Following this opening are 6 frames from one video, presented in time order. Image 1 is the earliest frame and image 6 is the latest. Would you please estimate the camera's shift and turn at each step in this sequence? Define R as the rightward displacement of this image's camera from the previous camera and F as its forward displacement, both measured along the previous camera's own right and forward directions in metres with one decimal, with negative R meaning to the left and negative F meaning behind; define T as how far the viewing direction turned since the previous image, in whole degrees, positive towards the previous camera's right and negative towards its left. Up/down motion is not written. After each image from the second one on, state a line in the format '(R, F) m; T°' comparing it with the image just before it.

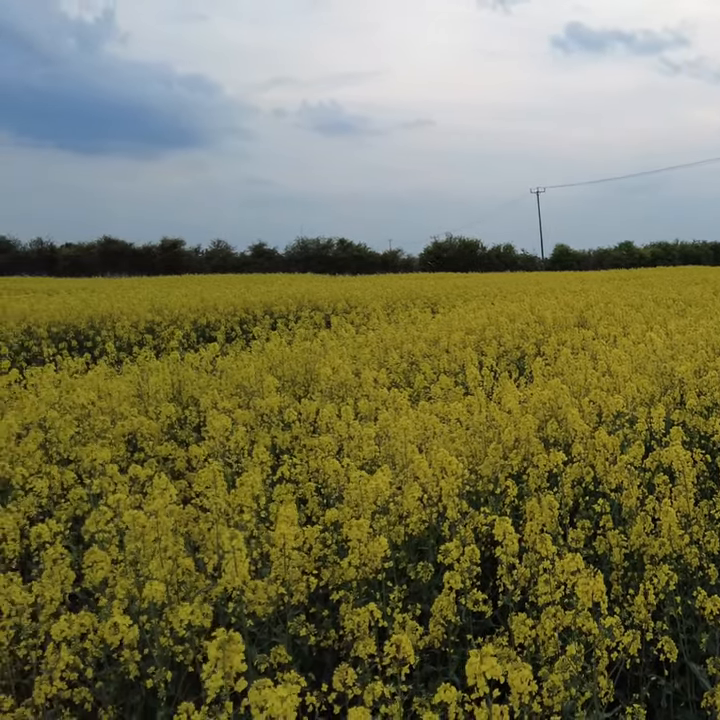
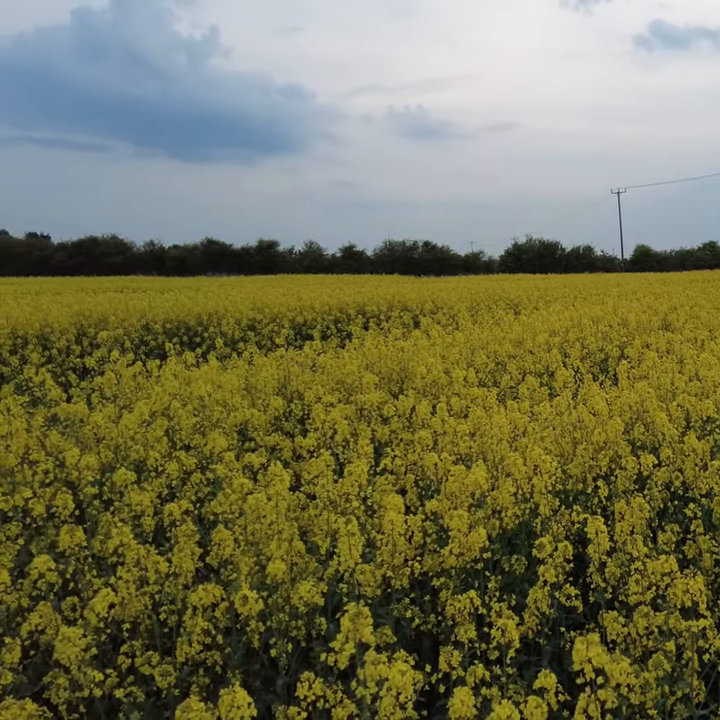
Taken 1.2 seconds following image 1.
(-0.3, -0.2) m; -5°
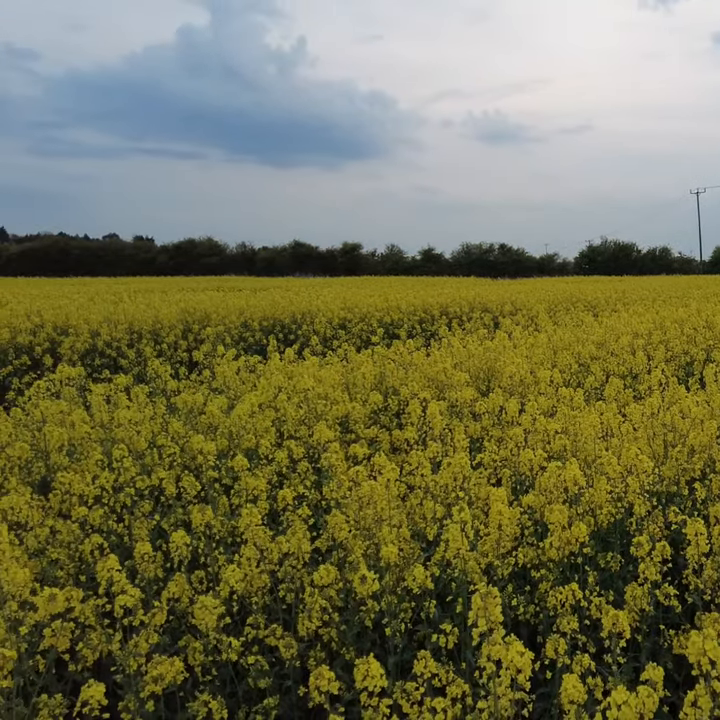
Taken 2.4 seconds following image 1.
(-0.3, -0.2) m; -5°
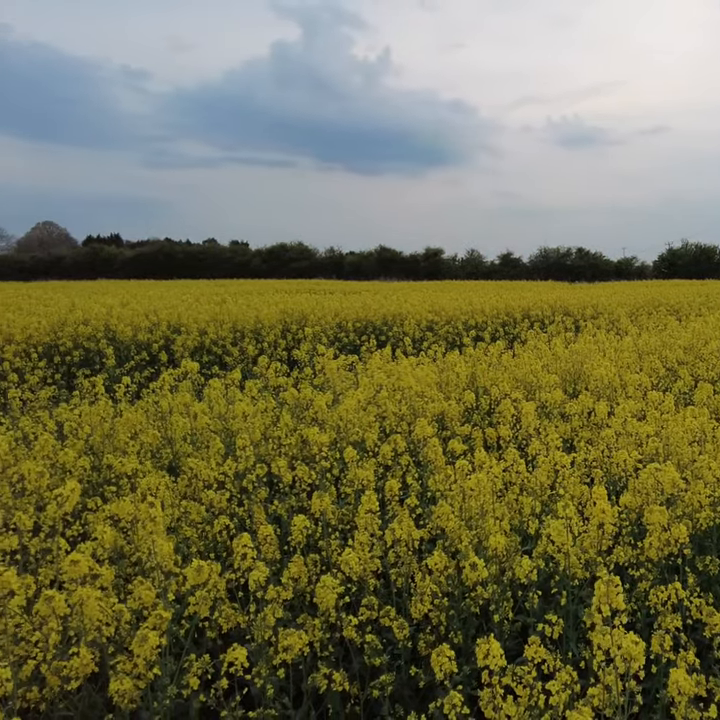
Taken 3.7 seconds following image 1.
(-0.3, -0.2) m; -5°
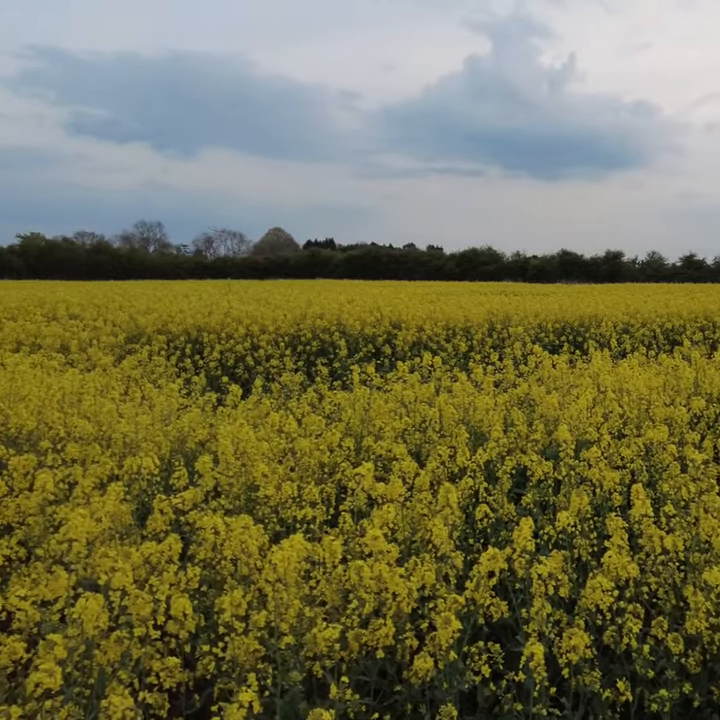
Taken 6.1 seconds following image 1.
(-0.8, -0.2) m; -10°
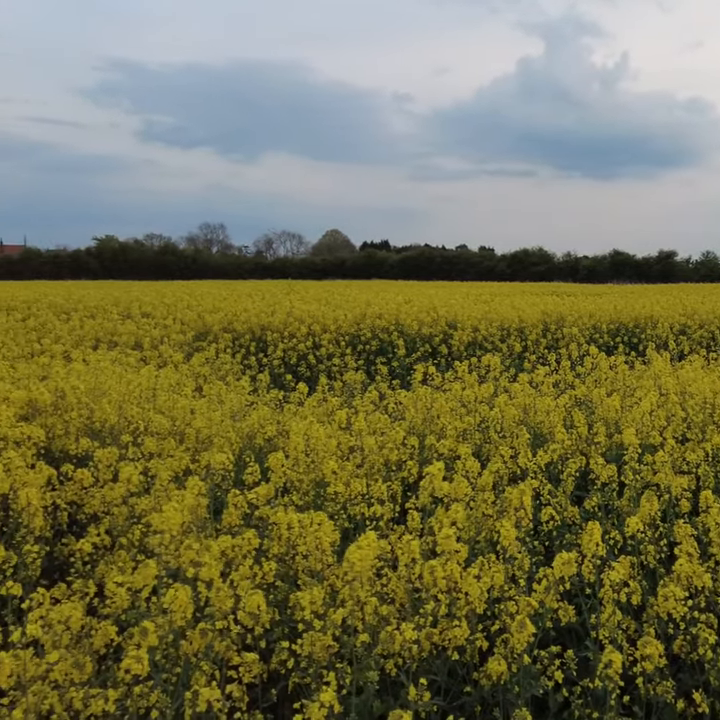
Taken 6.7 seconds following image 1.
(-0.2, 0.0) m; -3°
